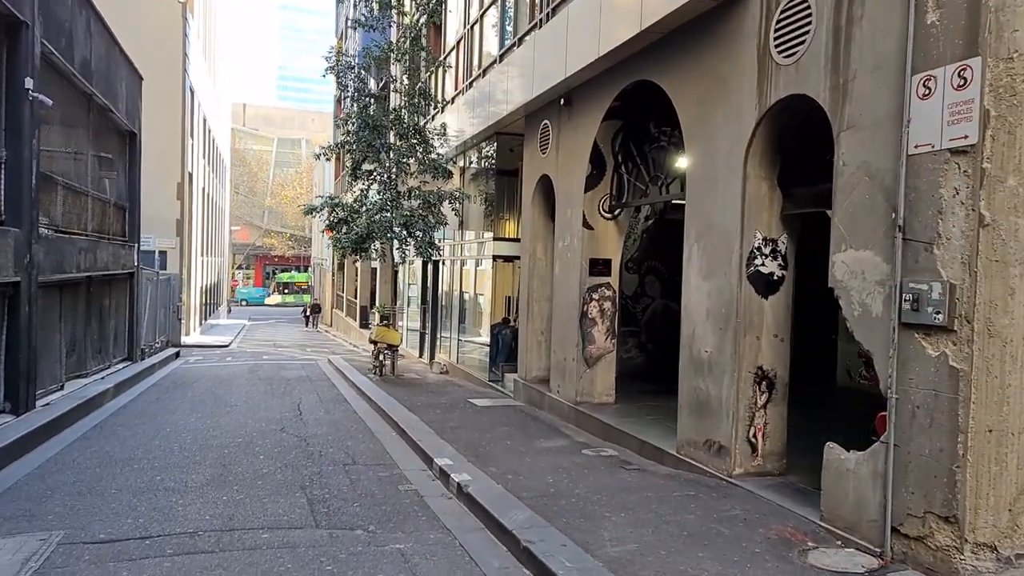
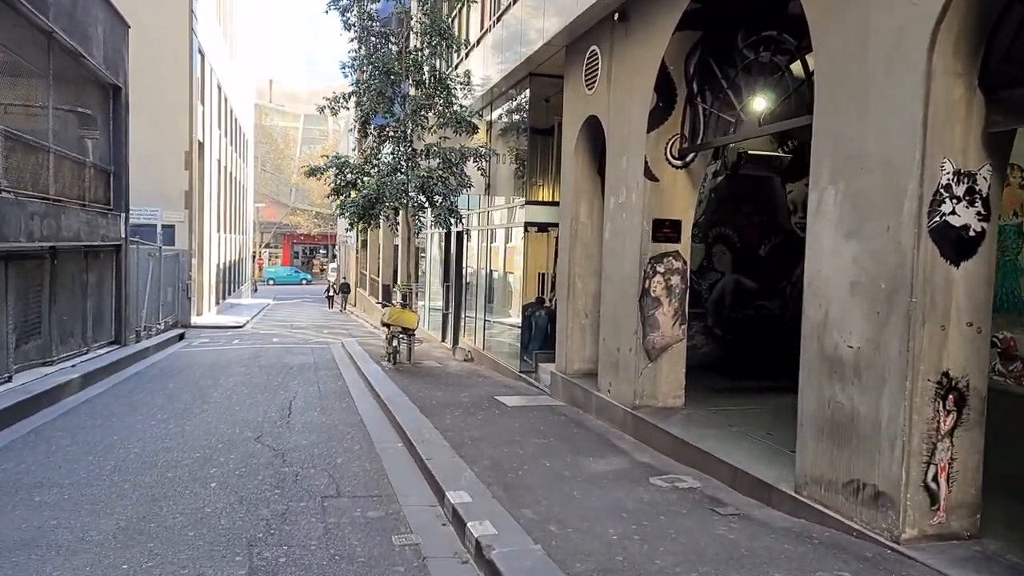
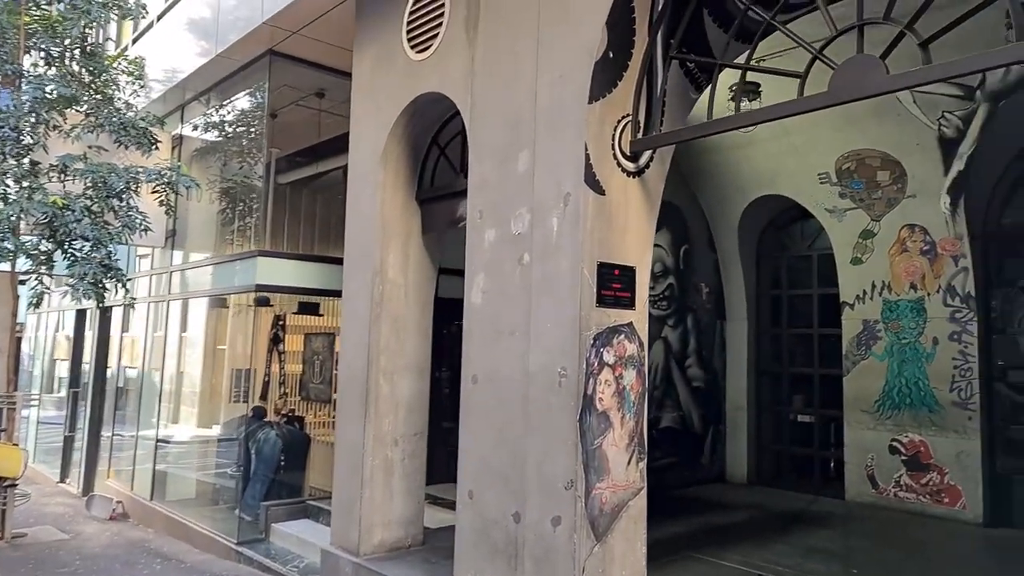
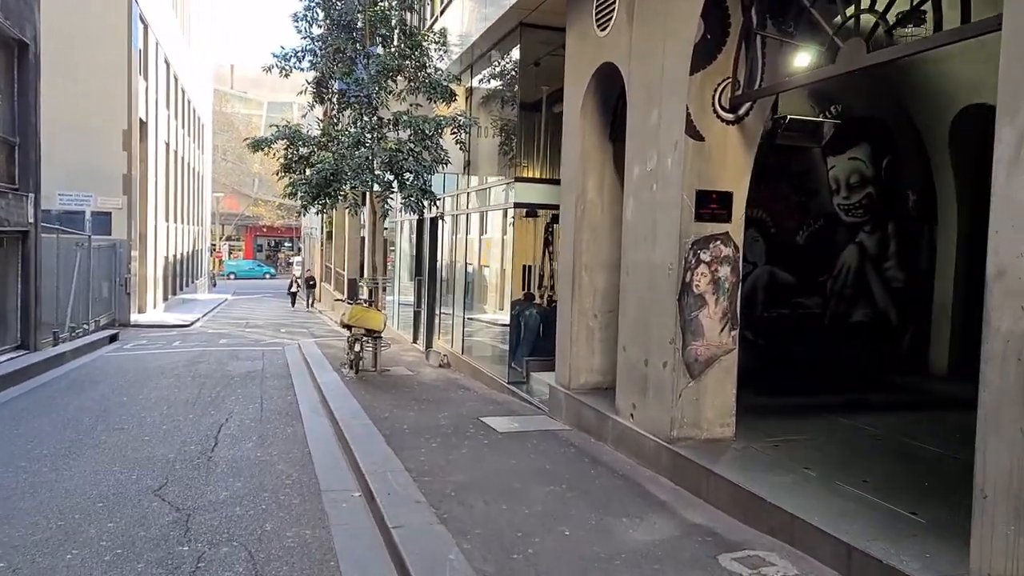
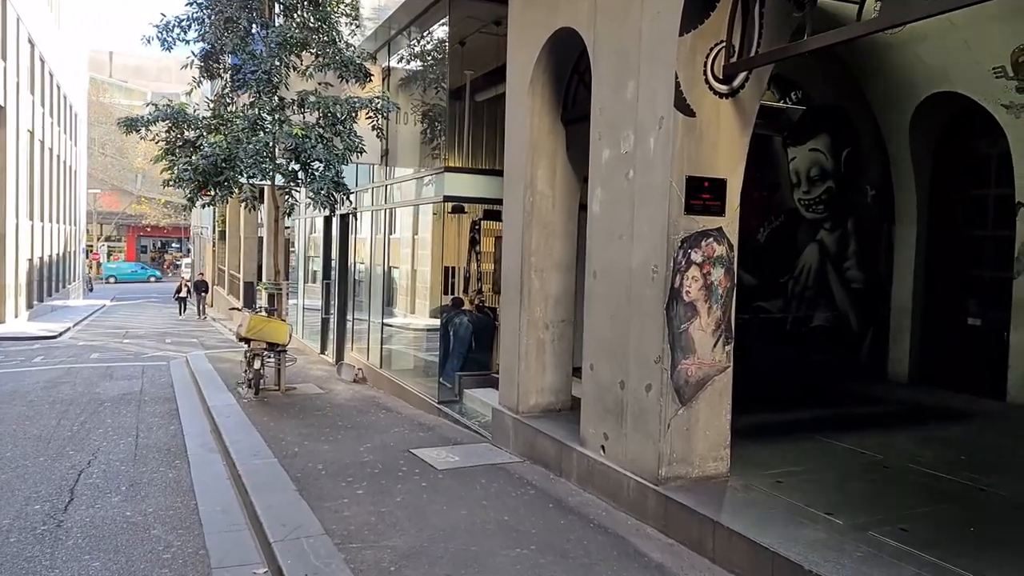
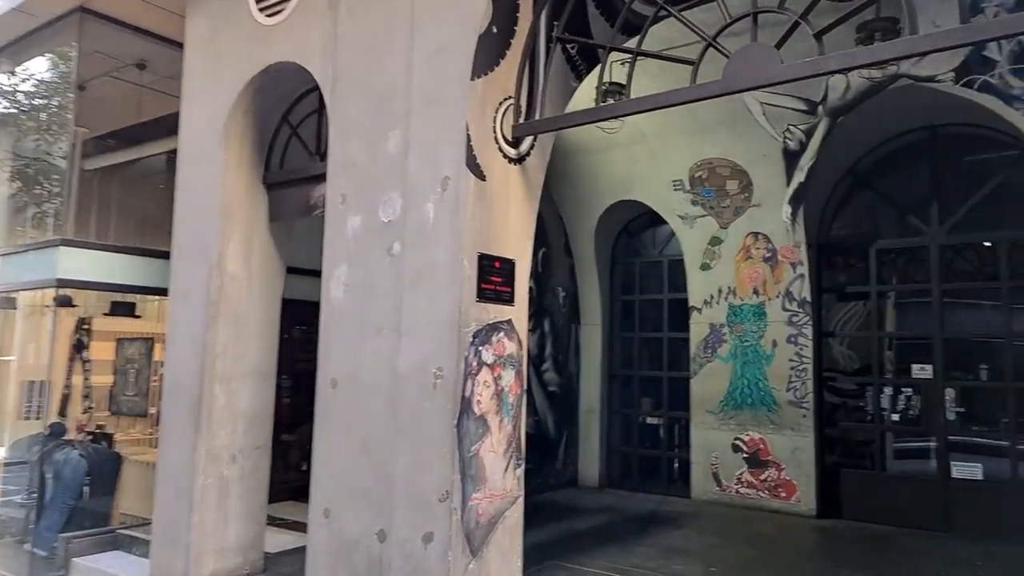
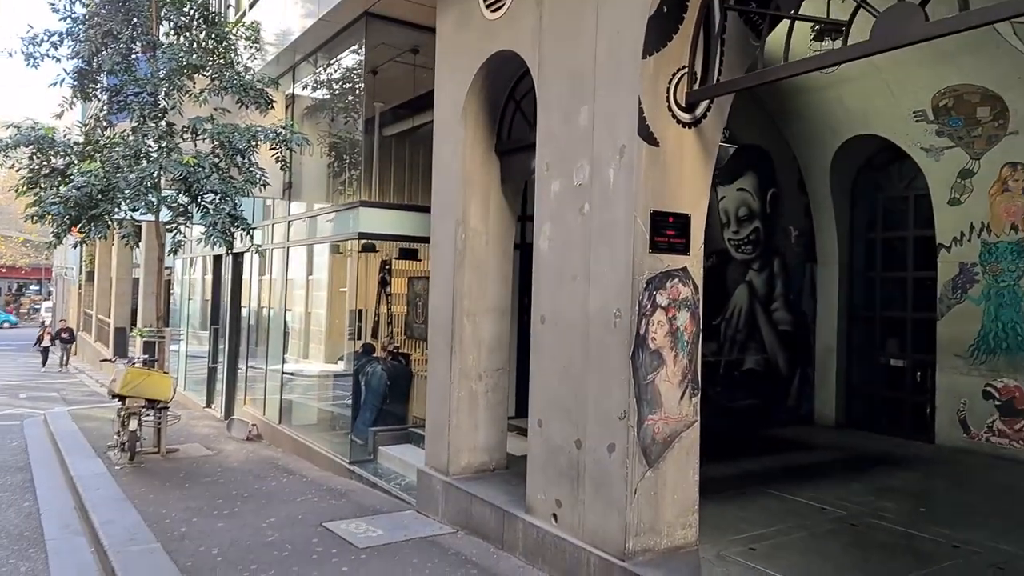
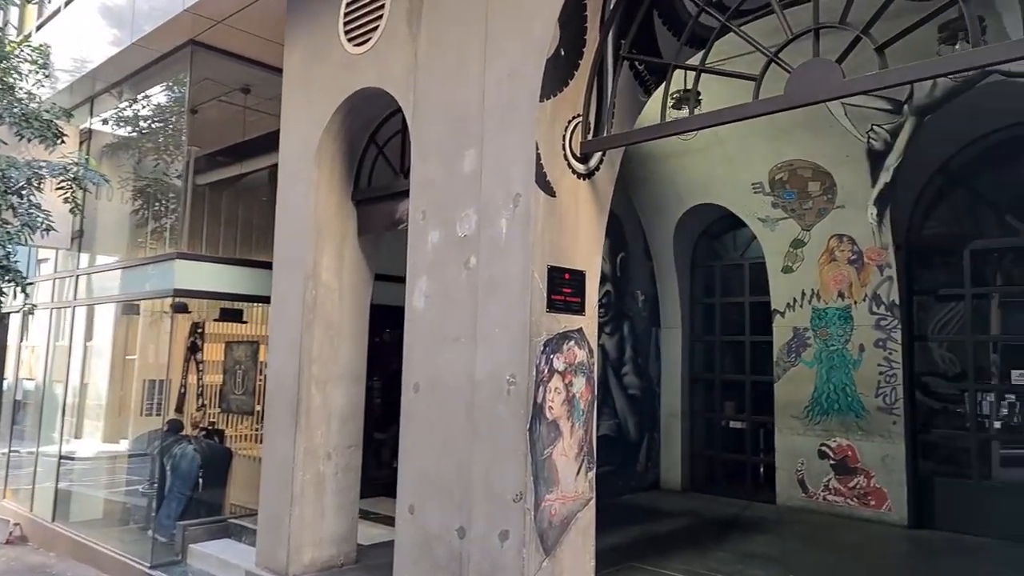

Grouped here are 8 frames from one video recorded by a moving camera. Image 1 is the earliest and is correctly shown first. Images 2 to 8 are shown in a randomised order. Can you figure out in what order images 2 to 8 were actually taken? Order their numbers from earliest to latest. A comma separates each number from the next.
2, 4, 5, 7, 3, 8, 6
